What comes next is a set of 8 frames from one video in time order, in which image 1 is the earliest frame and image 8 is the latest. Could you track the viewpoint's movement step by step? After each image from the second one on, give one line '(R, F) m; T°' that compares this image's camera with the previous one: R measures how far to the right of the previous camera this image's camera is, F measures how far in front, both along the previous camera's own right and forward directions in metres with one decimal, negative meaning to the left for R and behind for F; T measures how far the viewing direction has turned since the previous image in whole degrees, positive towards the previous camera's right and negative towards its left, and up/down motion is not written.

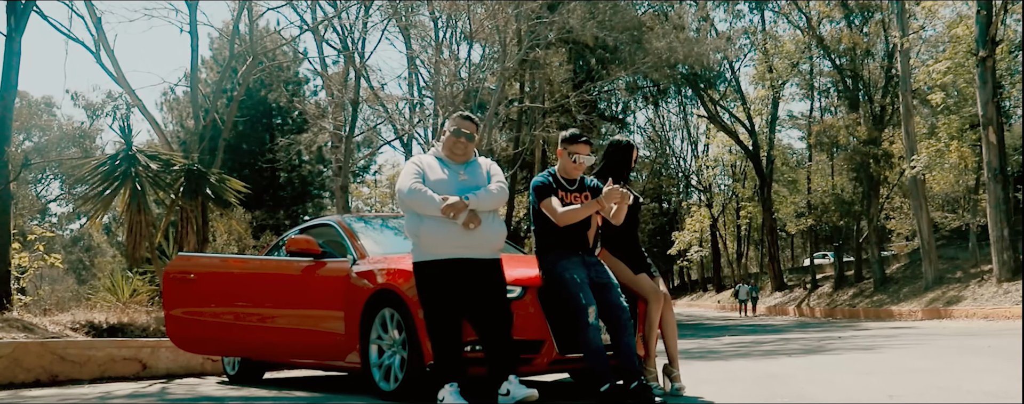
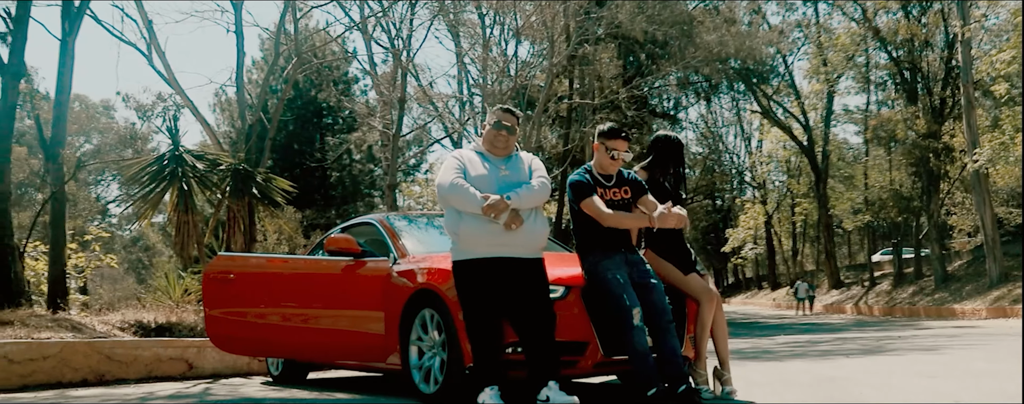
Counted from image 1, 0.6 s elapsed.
(+0.1, +0.2) m; -3°
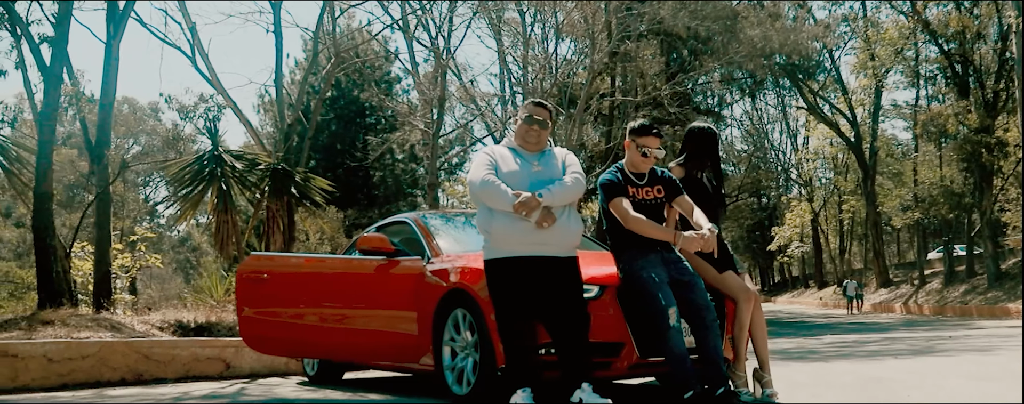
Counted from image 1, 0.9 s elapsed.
(+0.1, +0.1) m; -3°
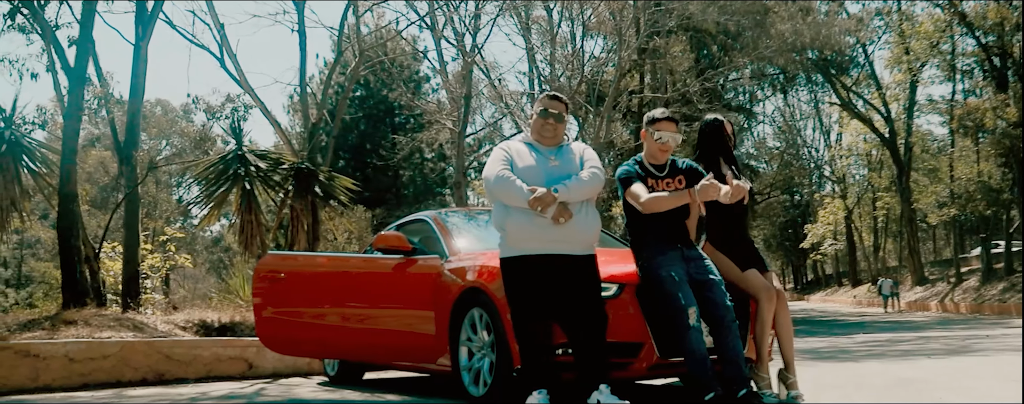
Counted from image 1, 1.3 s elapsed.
(+0.1, +0.1) m; -2°
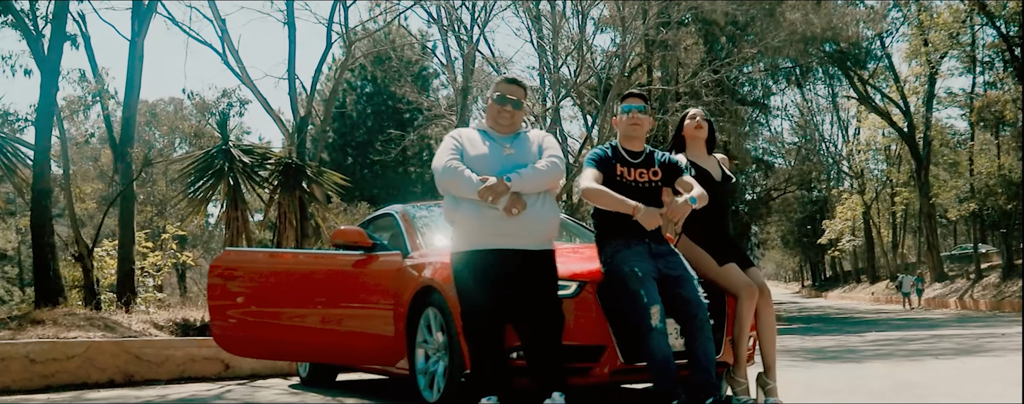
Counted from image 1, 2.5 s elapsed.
(+0.3, +0.4) m; -1°
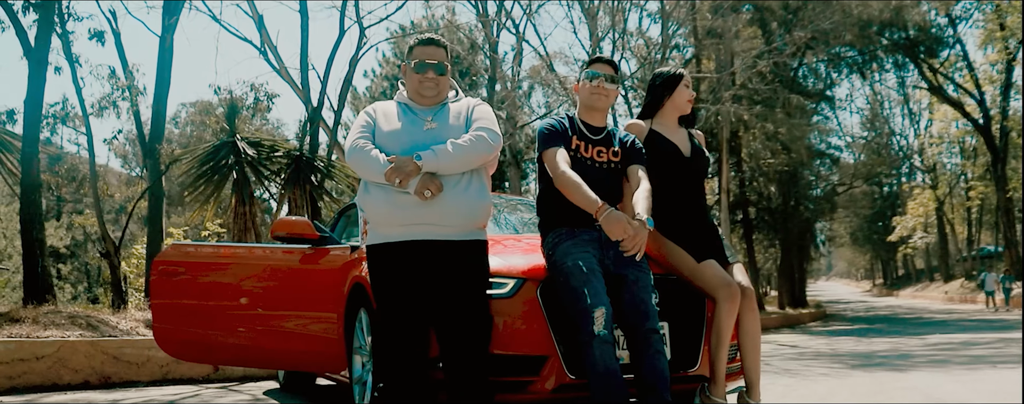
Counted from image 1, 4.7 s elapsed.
(+0.6, +0.7) m; -4°
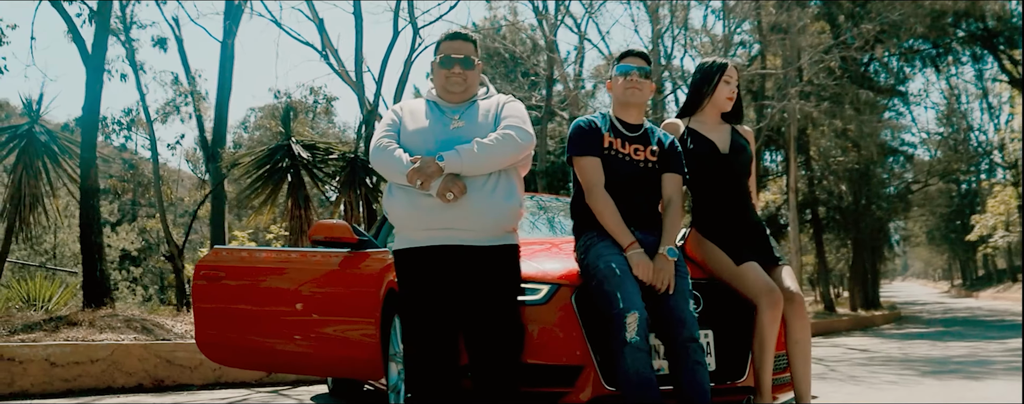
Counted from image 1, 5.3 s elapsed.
(+0.1, +0.2) m; -4°
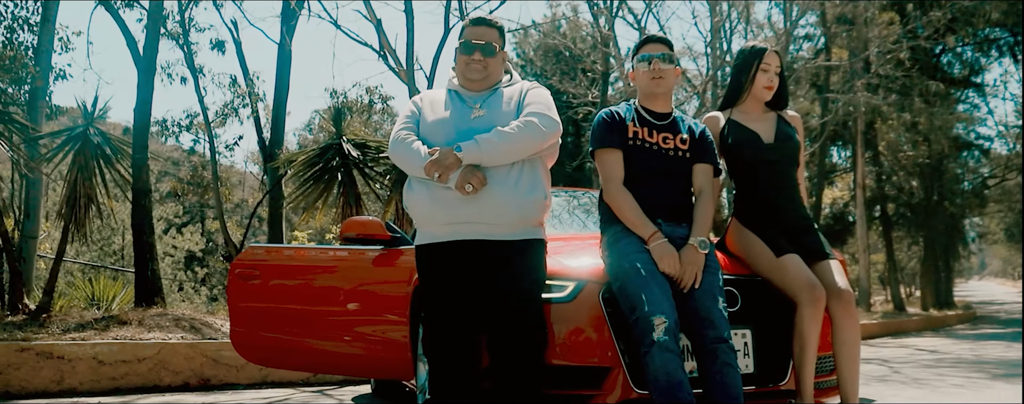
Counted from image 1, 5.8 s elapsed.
(+0.2, +0.2) m; -4°
